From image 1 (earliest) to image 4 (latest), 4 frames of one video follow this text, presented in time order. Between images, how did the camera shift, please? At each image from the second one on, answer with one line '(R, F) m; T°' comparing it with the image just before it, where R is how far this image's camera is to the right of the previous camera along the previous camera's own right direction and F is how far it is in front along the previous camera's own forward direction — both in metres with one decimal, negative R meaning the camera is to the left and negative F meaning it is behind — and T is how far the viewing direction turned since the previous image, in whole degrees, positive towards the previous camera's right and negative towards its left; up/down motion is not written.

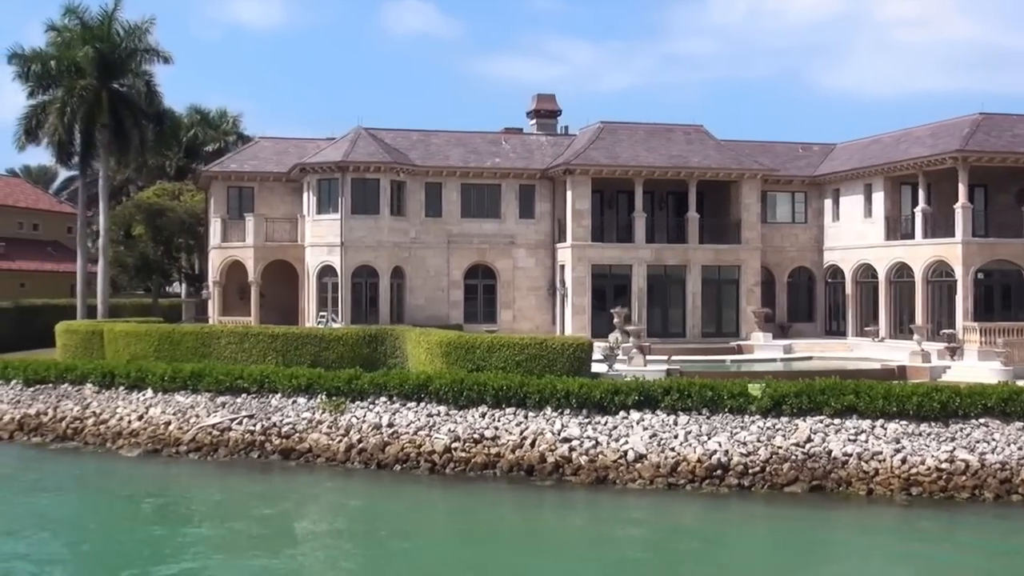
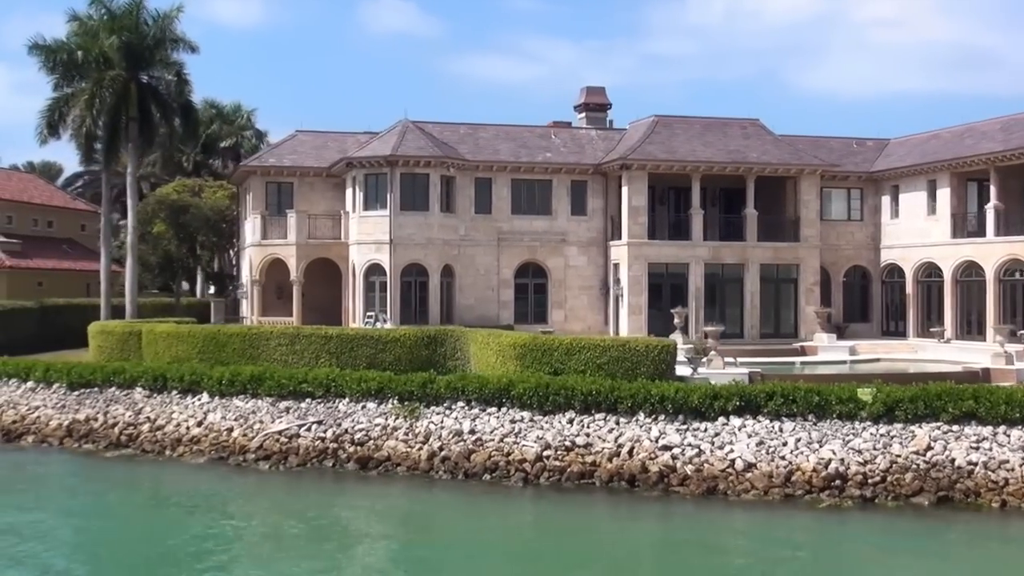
(-2.2, +1.5) m; +1°
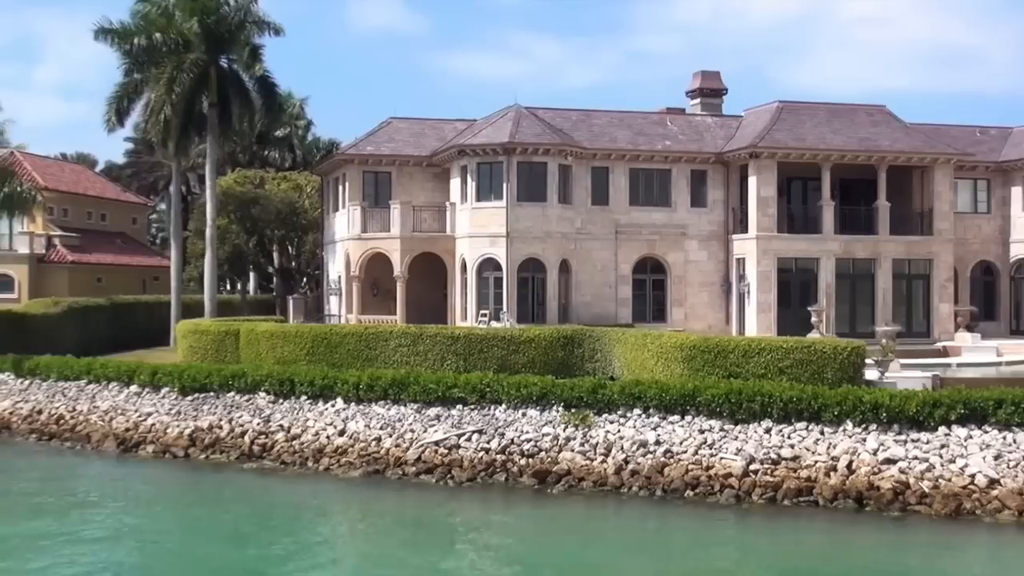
(-3.7, +2.5) m; +1°
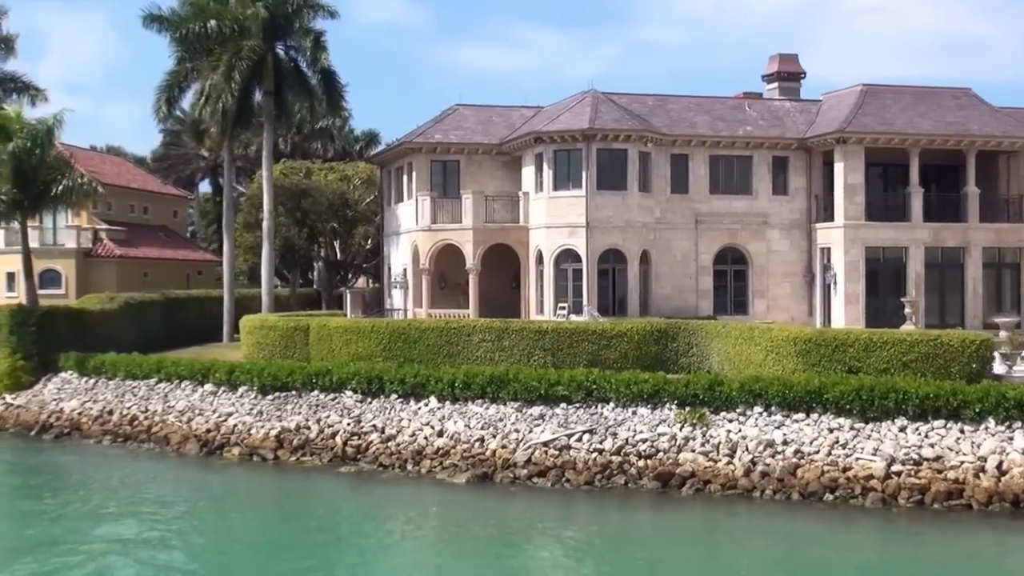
(-1.9, +1.3) m; 0°
